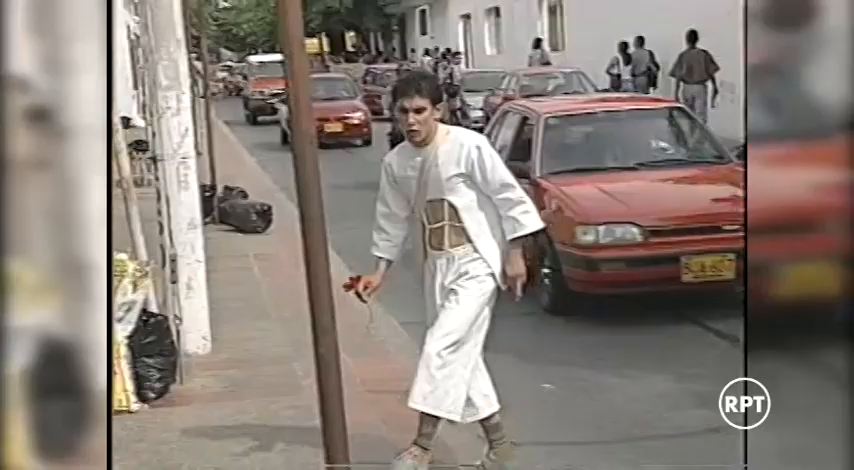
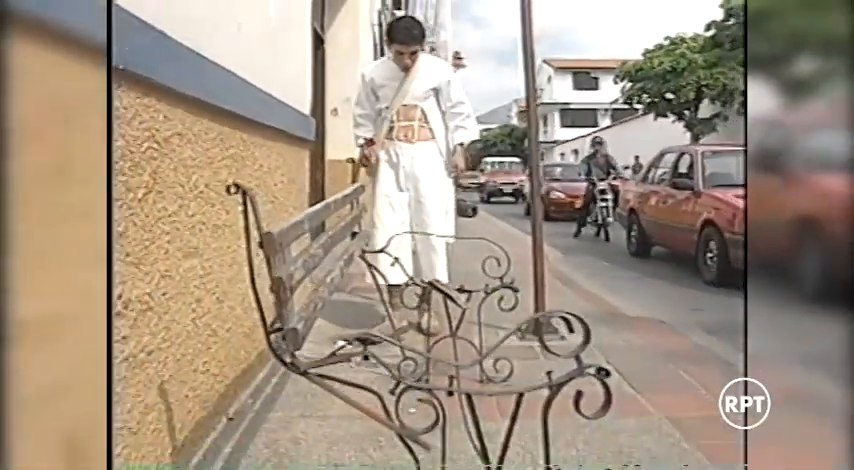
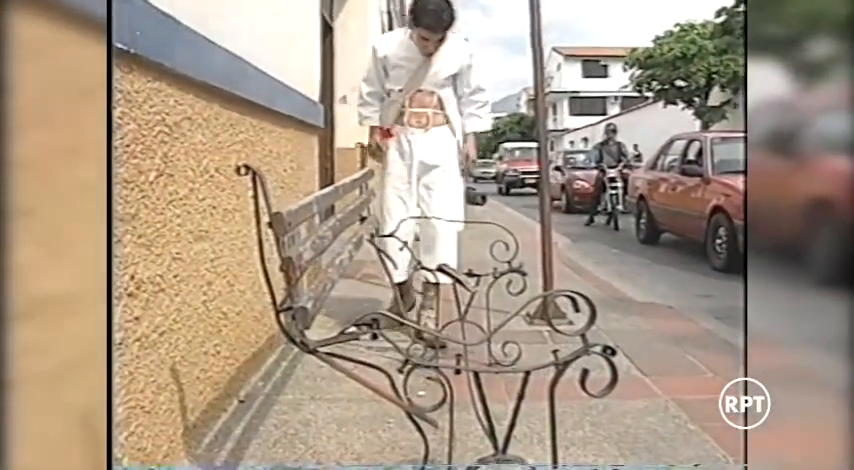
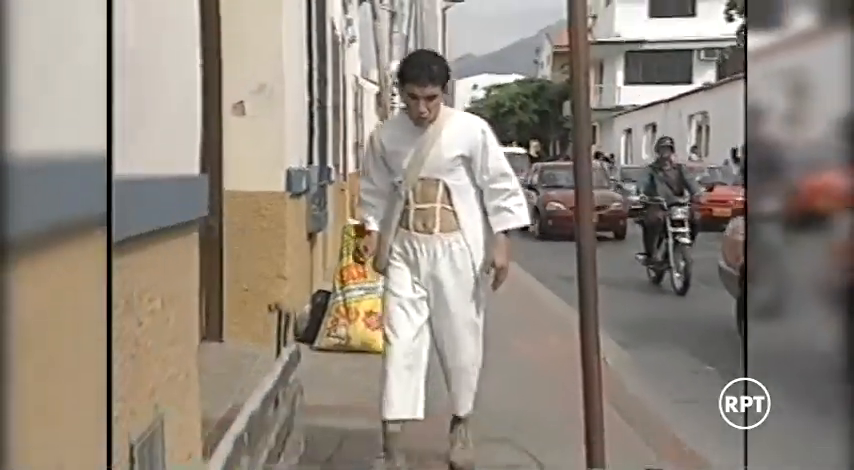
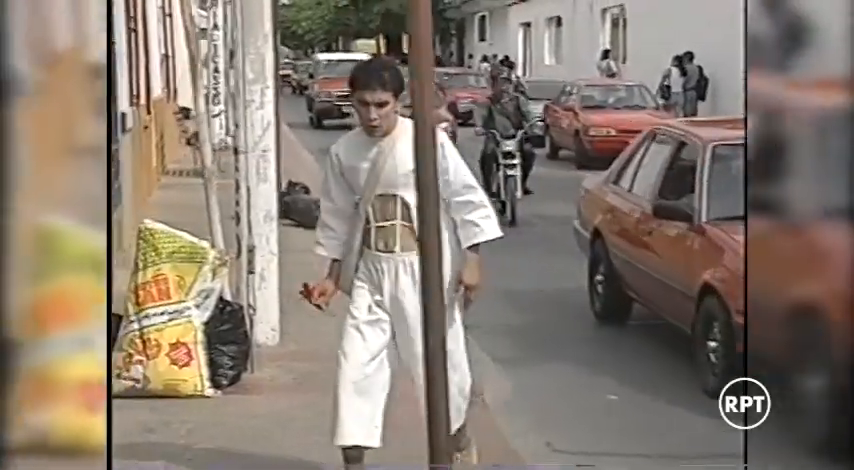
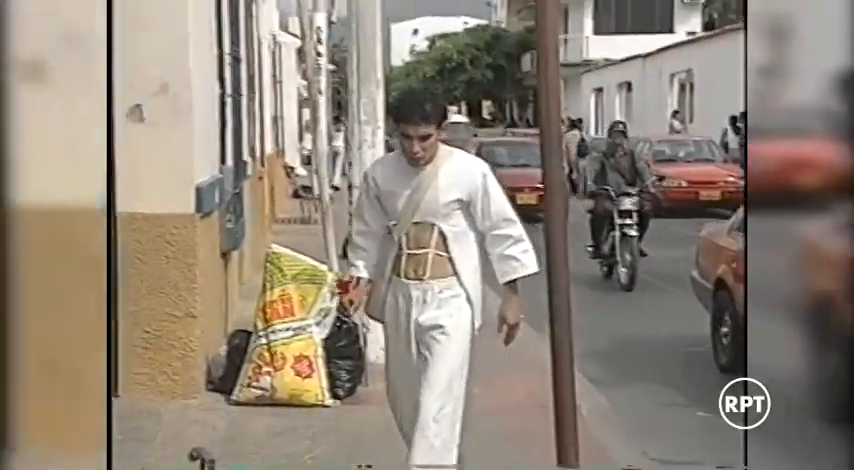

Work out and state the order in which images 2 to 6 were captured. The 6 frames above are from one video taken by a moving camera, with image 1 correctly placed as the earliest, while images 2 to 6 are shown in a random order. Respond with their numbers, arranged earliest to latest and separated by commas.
5, 6, 4, 2, 3
